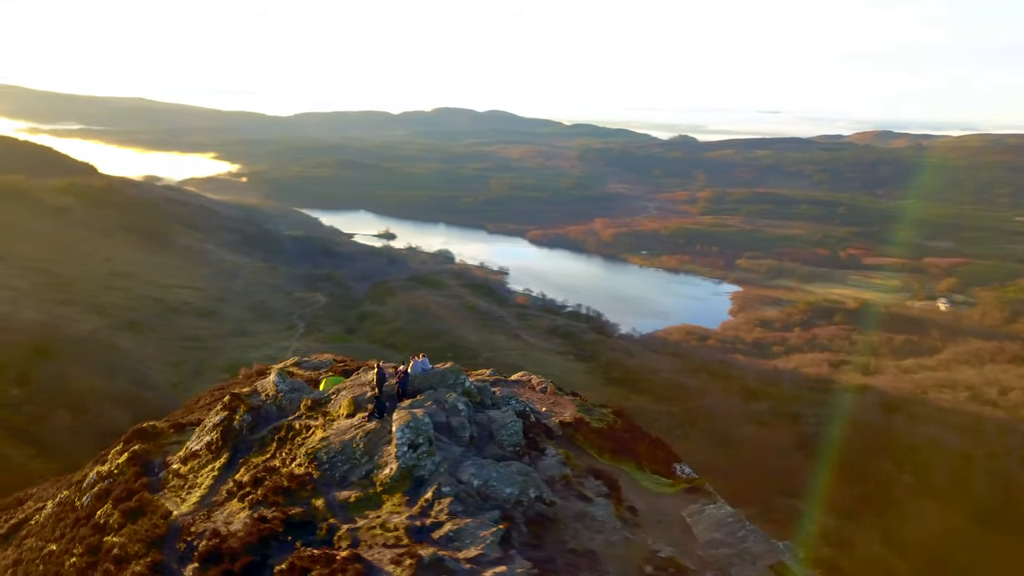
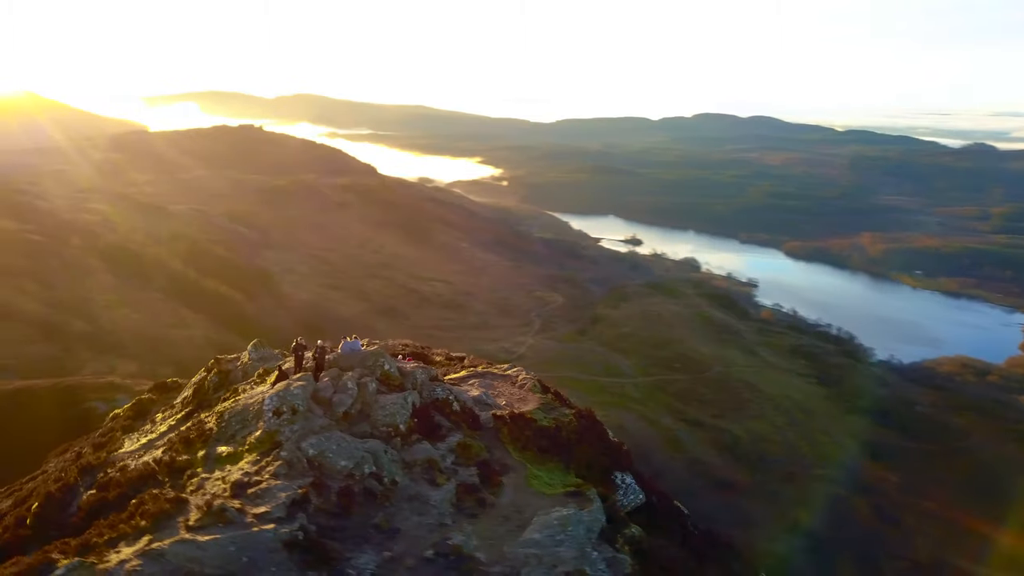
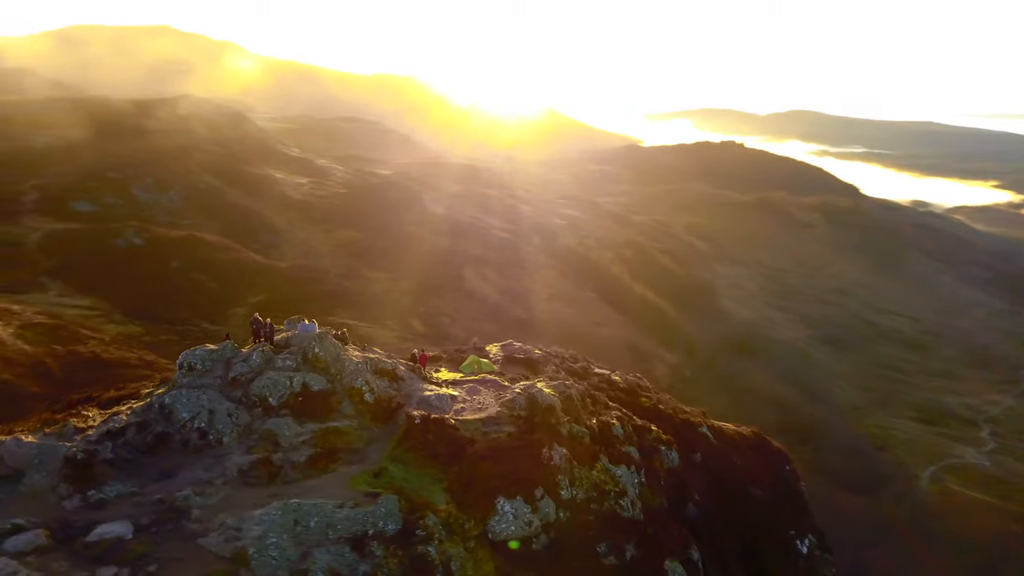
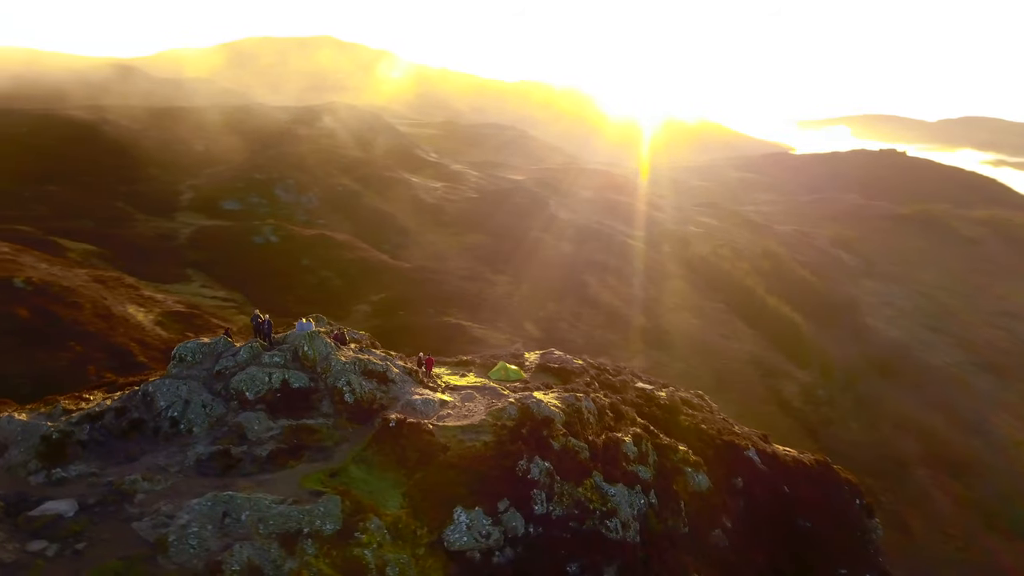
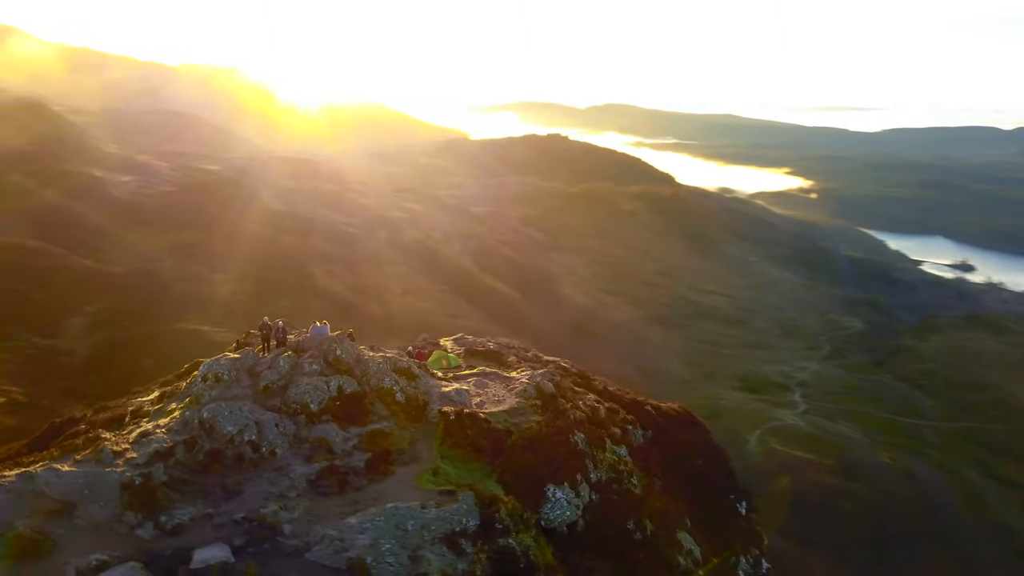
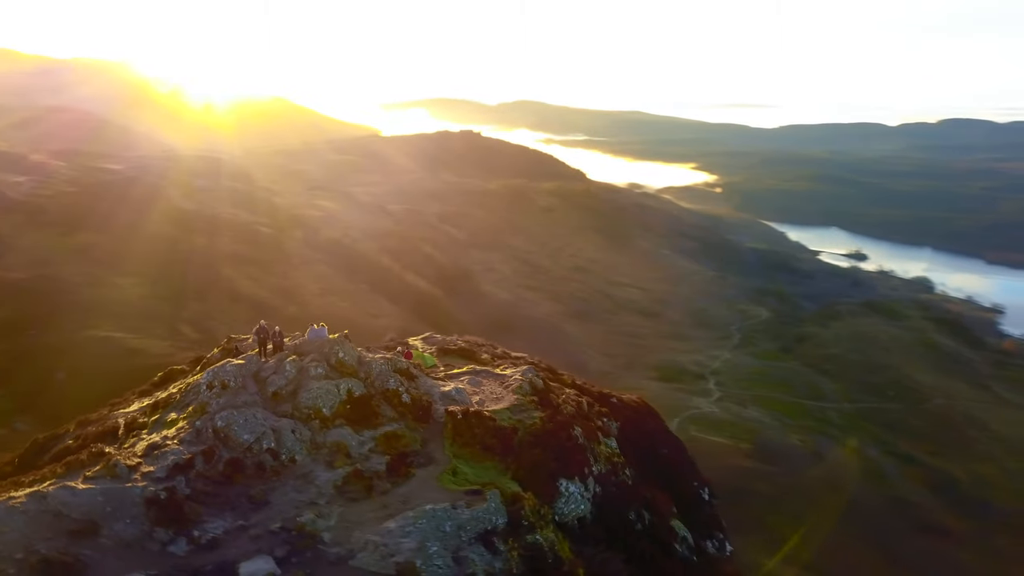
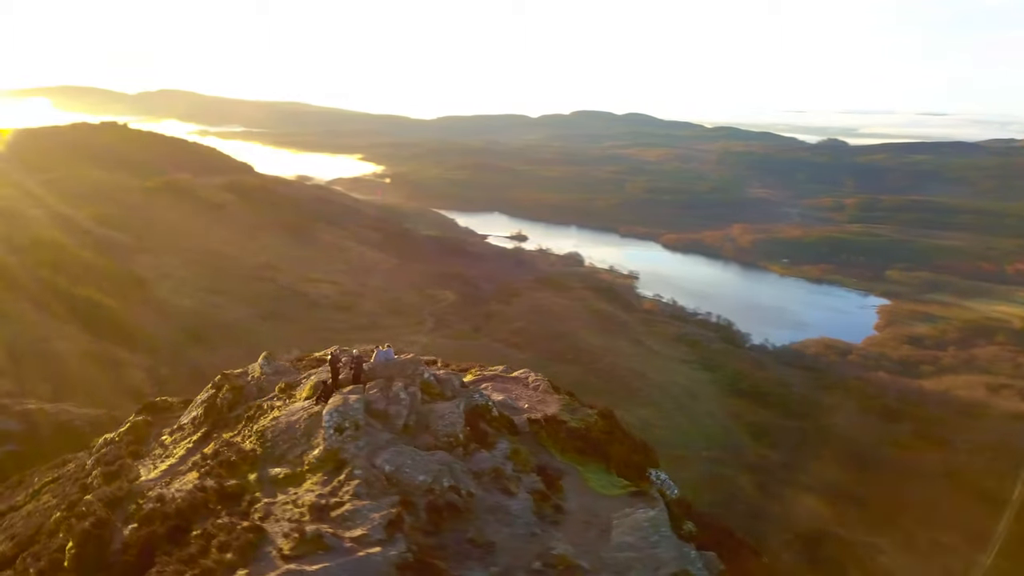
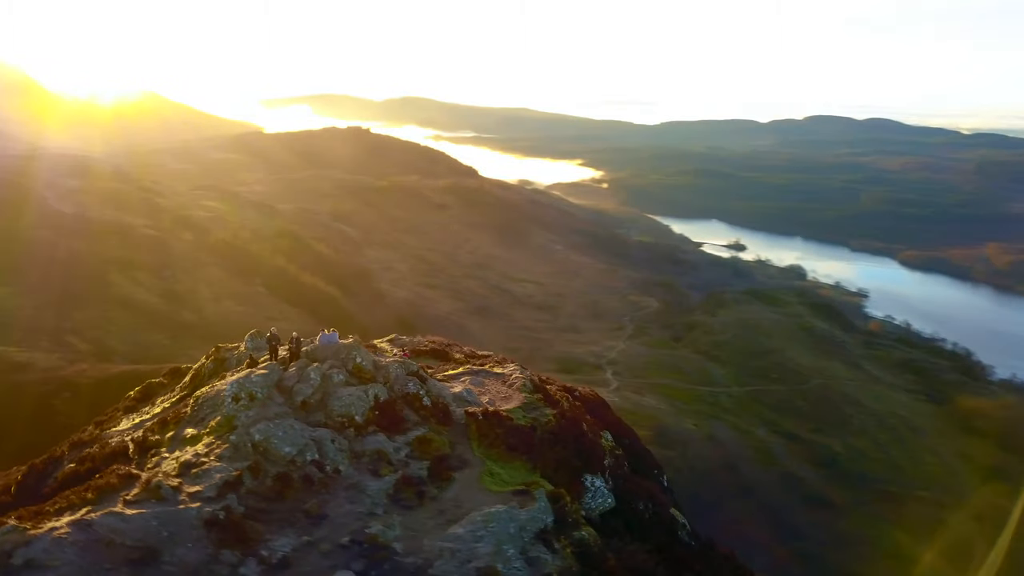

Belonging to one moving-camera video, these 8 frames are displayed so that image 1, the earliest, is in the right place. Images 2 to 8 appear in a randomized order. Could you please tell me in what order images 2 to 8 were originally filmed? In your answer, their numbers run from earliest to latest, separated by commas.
7, 2, 8, 6, 5, 3, 4
